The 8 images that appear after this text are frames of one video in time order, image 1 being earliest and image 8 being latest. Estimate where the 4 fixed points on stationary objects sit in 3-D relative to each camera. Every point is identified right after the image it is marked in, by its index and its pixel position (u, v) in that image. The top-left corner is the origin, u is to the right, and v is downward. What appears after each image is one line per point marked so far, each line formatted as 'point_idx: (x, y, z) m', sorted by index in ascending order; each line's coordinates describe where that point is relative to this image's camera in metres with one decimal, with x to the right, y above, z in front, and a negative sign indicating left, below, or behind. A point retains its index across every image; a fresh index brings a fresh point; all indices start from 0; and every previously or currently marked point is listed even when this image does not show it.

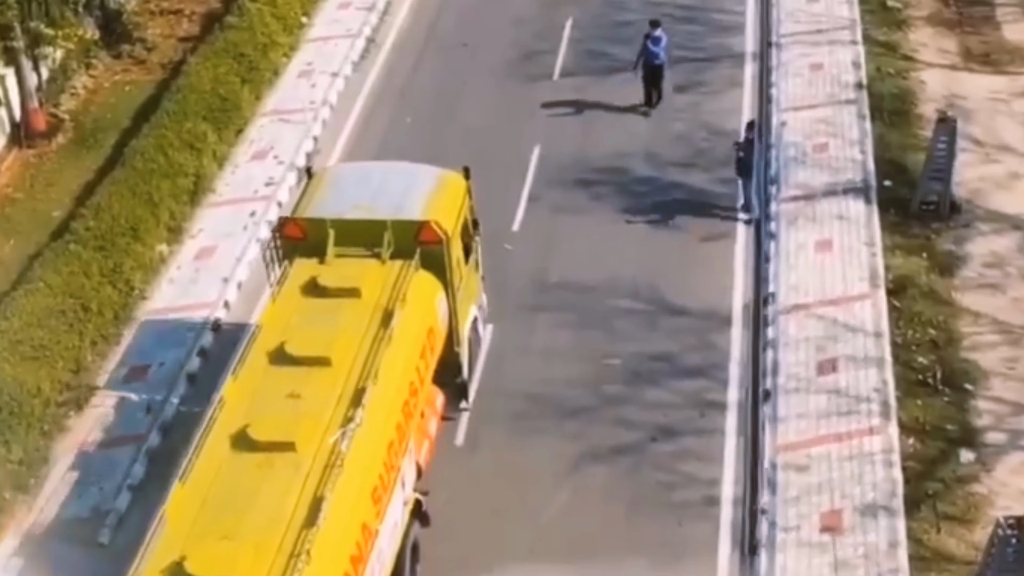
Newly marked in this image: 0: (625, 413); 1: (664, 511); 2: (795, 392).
0: (+1.2, -1.4, +13.5) m
1: (+1.6, -2.3, +12.6) m
2: (+3.0, -1.1, +13.6) m
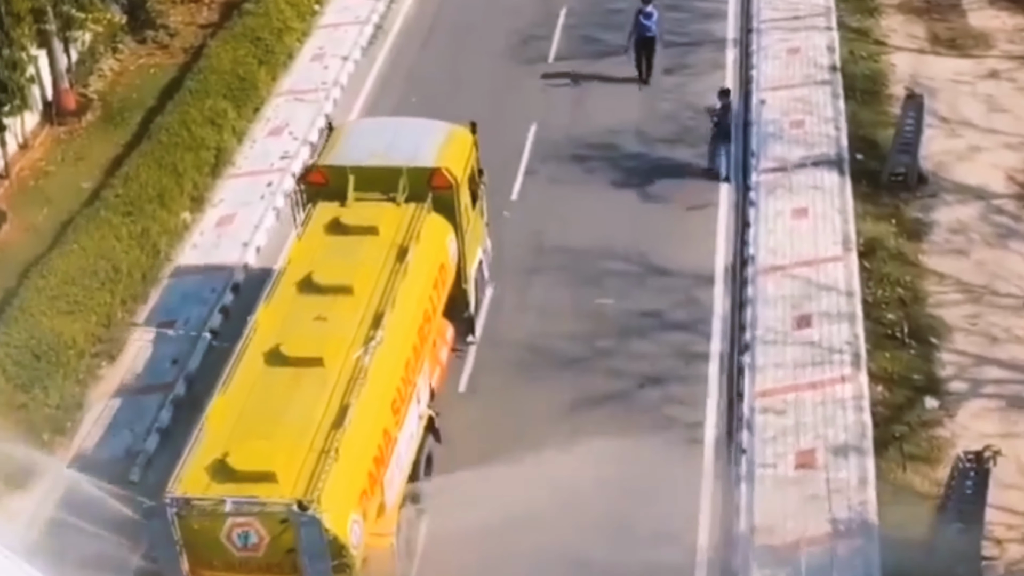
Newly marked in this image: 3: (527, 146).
0: (+1.2, -0.9, +14.7) m
1: (+1.6, -1.8, +13.7) m
2: (+3.0, -0.6, +14.8) m
3: (+0.2, +2.0, +17.6) m
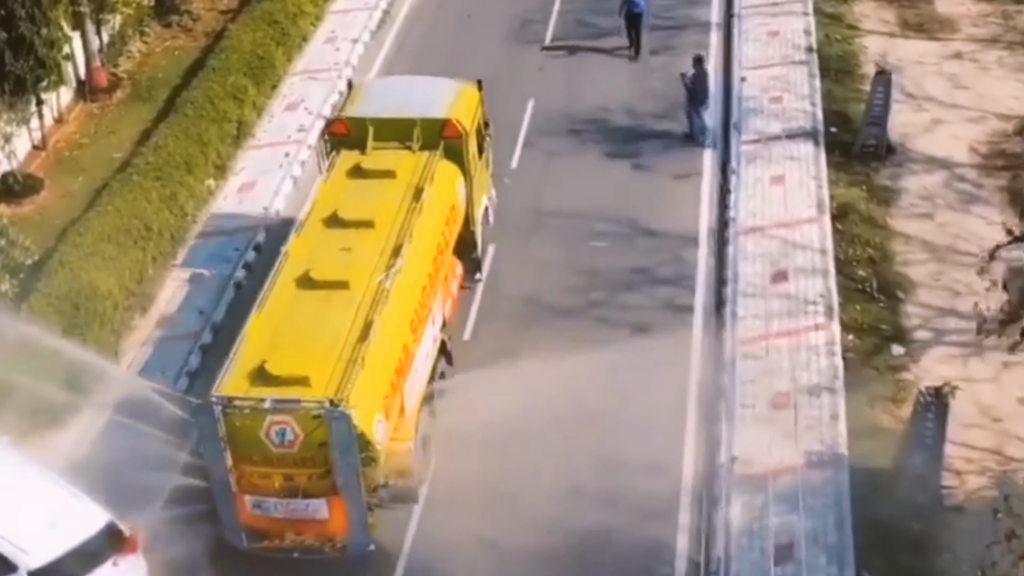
0: (+1.2, -0.4, +16.0) m
1: (+1.6, -1.3, +15.0) m
2: (+3.0, -0.1, +16.1) m
3: (+0.2, +2.5, +19.0) m
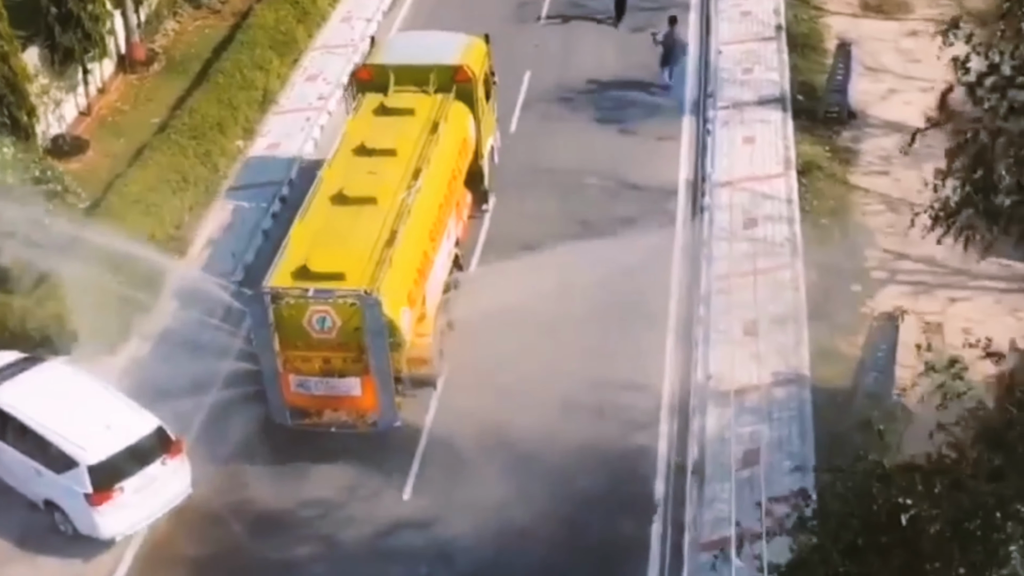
0: (+1.2, +0.4, +17.9) m
1: (+1.6, -0.5, +17.0) m
2: (+3.0, +0.7, +18.0) m
3: (+0.2, +3.2, +20.9) m
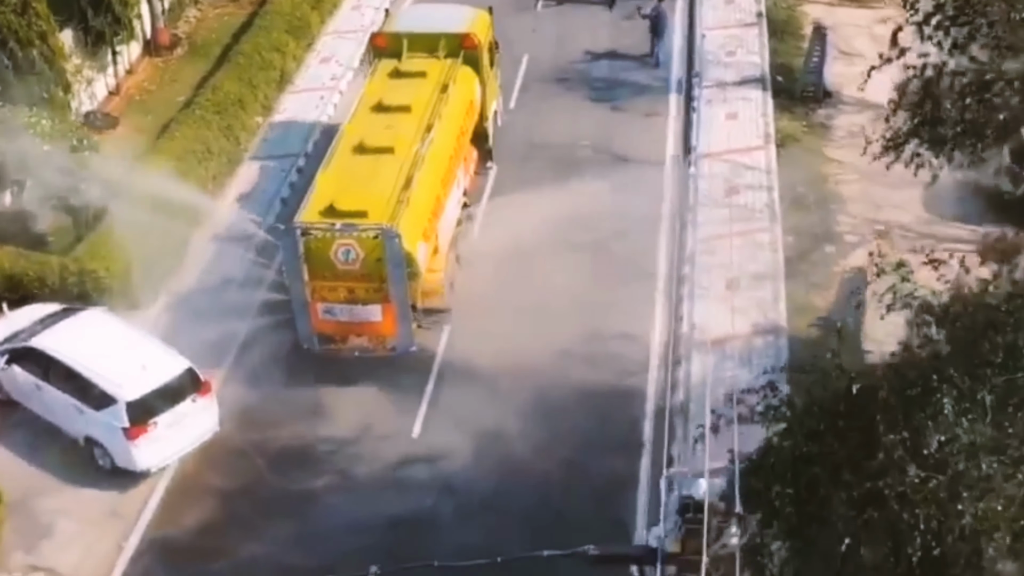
0: (+1.2, +1.0, +19.4) m
1: (+1.6, +0.1, +18.4) m
2: (+3.0, +1.3, +19.5) m
3: (+0.2, +3.7, +22.5) m
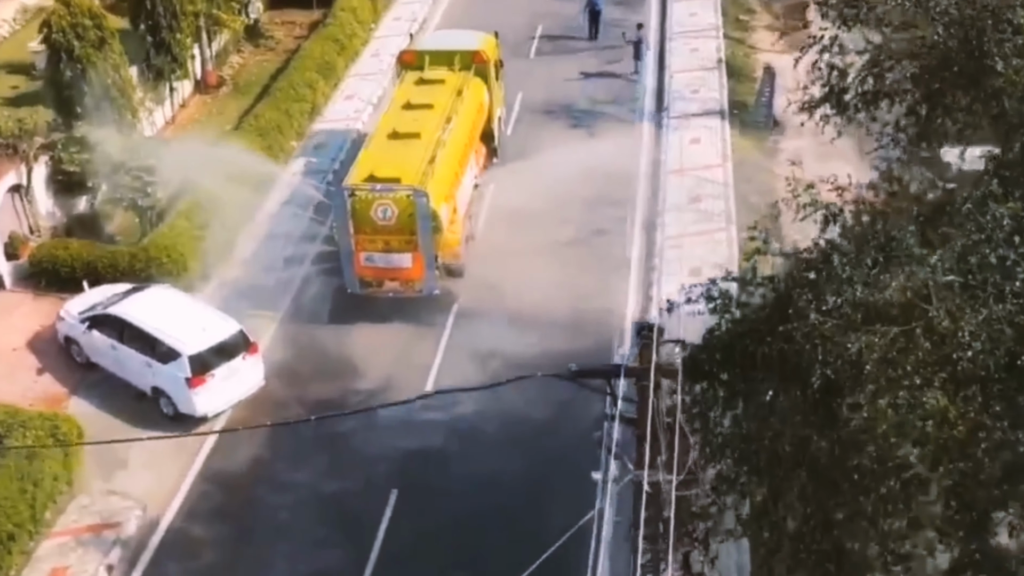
0: (+1.2, +1.2, +23.0) m
1: (+1.6, +0.4, +21.9) m
2: (+3.0, +1.4, +23.2) m
3: (+0.1, +3.6, +26.3) m
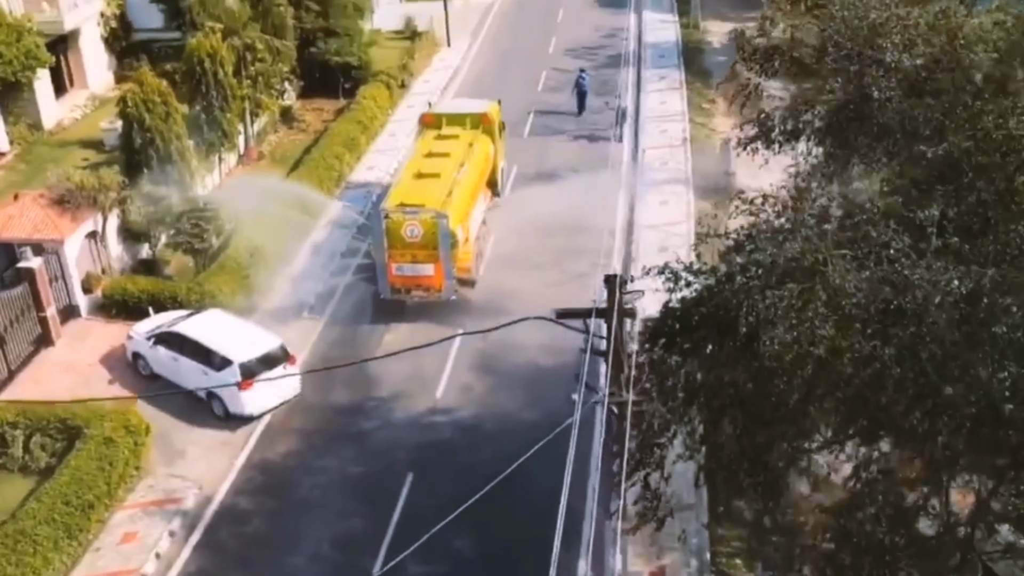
0: (+1.1, +0.4, +27.2) m
1: (+1.5, -0.2, +26.1) m
2: (+2.9, +0.7, +27.4) m
3: (0.0, +2.5, +30.7) m
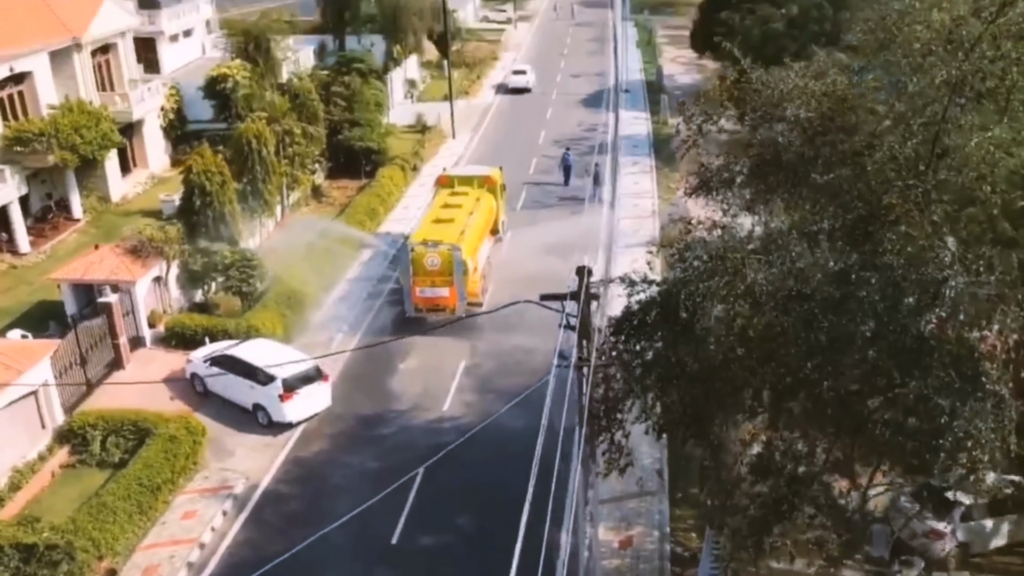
0: (+1.0, -0.6, +32.4) m
1: (+1.4, -1.1, +31.2) m
2: (+2.8, -0.4, +32.7) m
3: (-0.1, +1.1, +36.1) m
